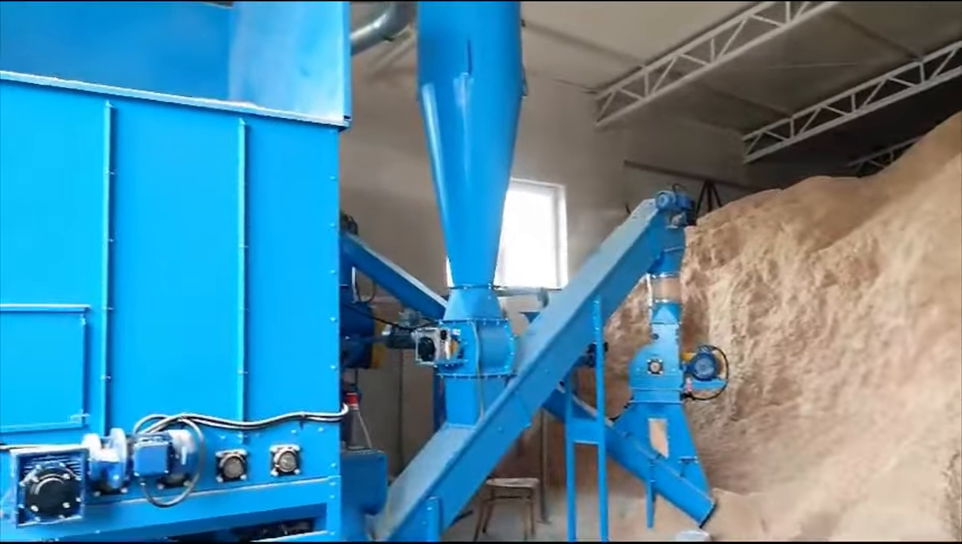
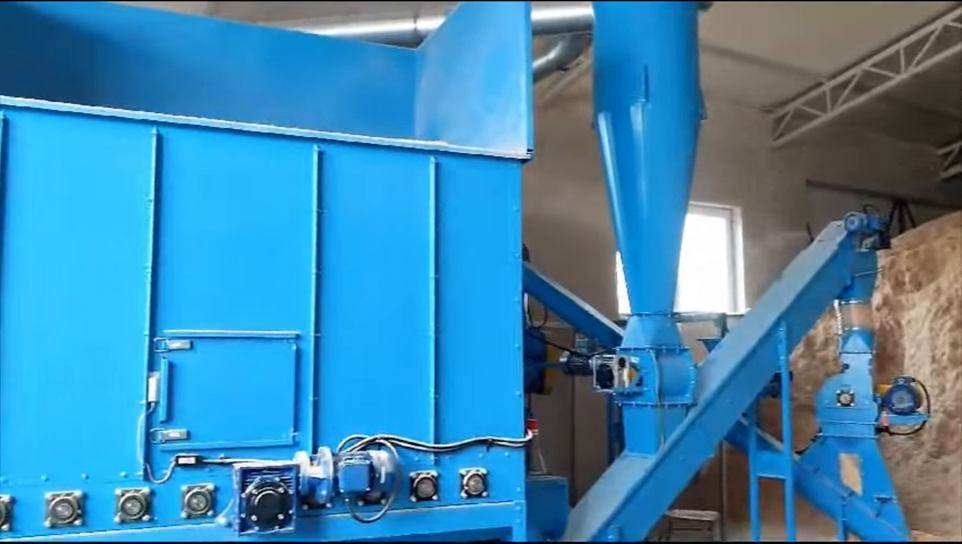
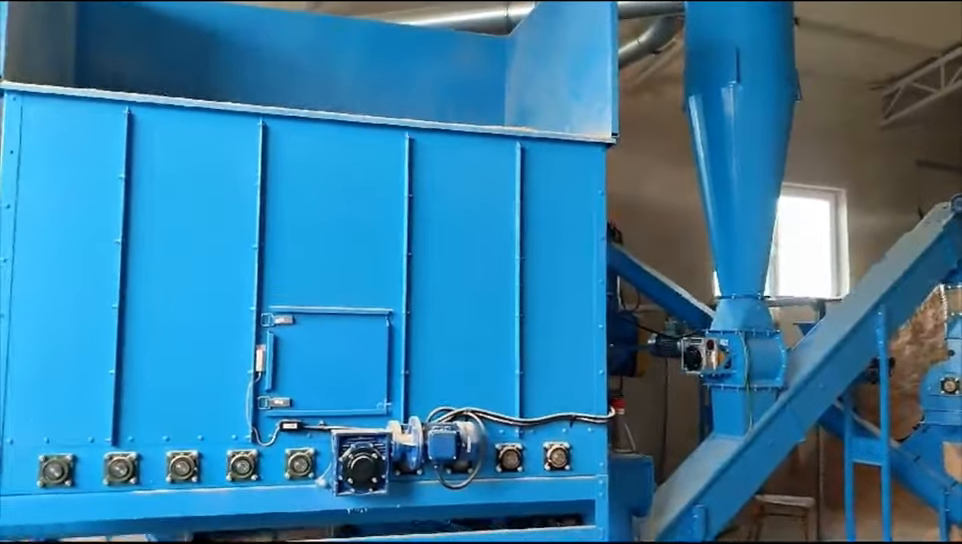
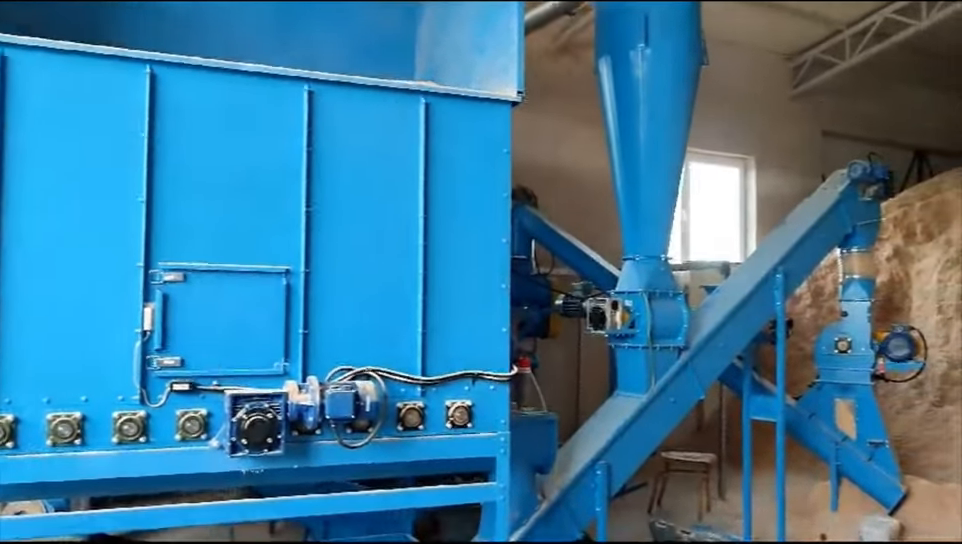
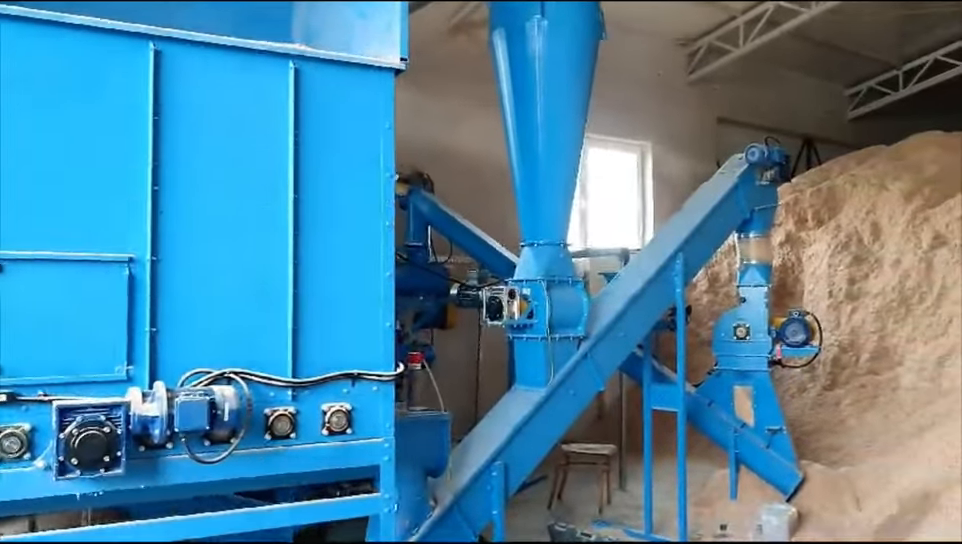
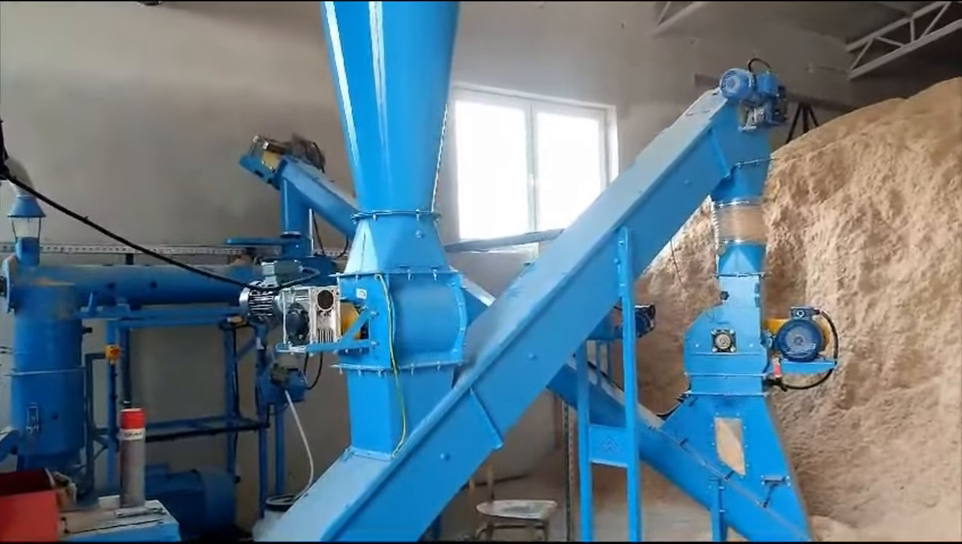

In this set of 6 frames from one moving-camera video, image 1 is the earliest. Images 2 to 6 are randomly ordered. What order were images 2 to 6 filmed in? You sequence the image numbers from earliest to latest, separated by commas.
2, 3, 4, 5, 6
